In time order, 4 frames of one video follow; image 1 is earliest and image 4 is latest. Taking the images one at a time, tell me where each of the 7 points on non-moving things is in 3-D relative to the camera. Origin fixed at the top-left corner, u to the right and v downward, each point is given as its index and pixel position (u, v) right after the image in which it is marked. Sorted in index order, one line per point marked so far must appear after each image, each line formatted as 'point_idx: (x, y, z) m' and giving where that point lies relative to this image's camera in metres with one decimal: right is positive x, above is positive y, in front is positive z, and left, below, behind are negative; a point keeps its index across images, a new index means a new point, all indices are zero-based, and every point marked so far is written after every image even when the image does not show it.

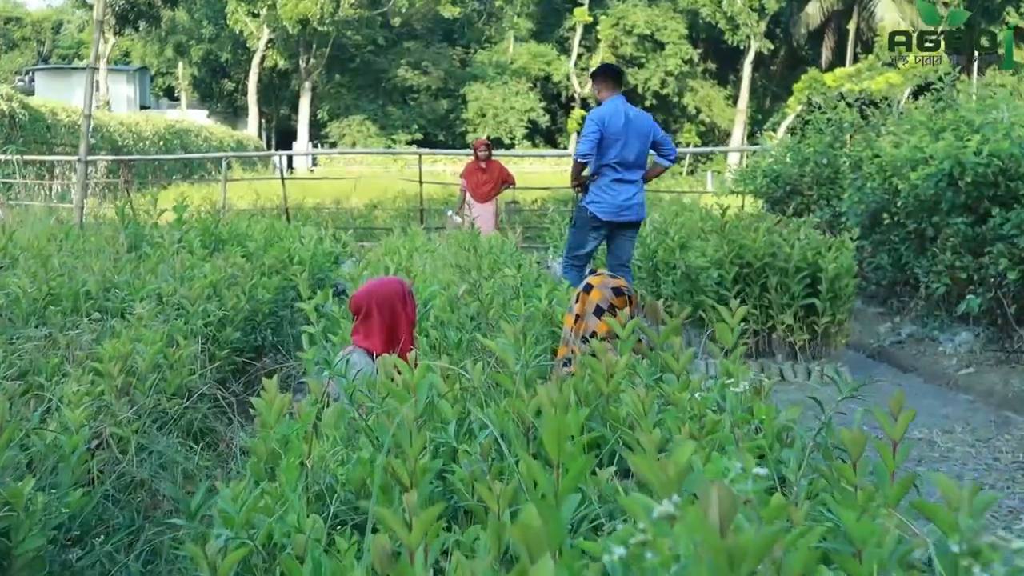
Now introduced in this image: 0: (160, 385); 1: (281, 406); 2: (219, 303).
0: (-1.0, -0.3, +3.8) m
1: (-0.5, -0.2, +2.7) m
2: (-1.1, -0.1, +5.0) m
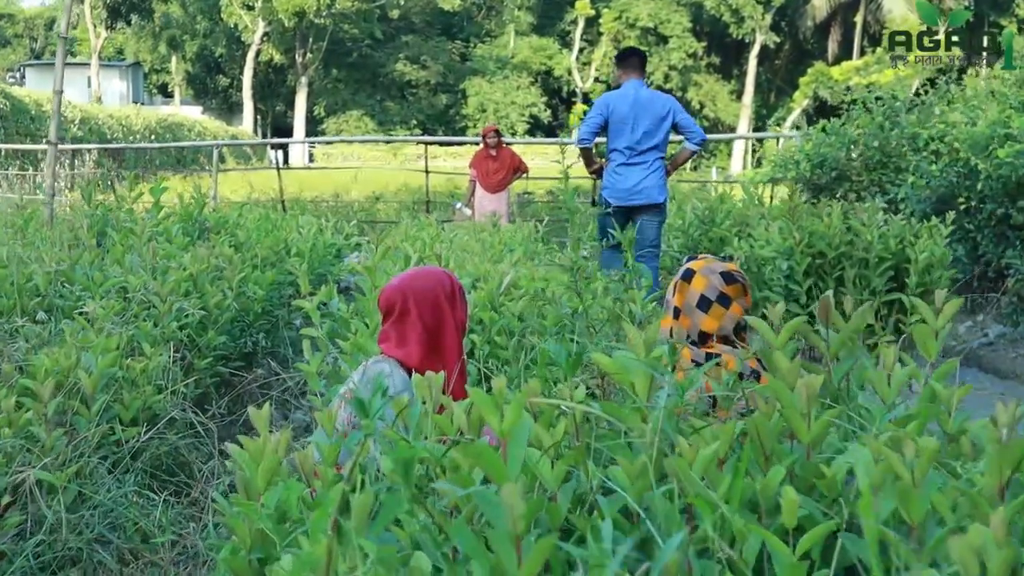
0: (-0.8, -0.2, +2.8) m
1: (-0.3, -0.2, +1.7) m
2: (-0.9, 0.0, +4.0) m
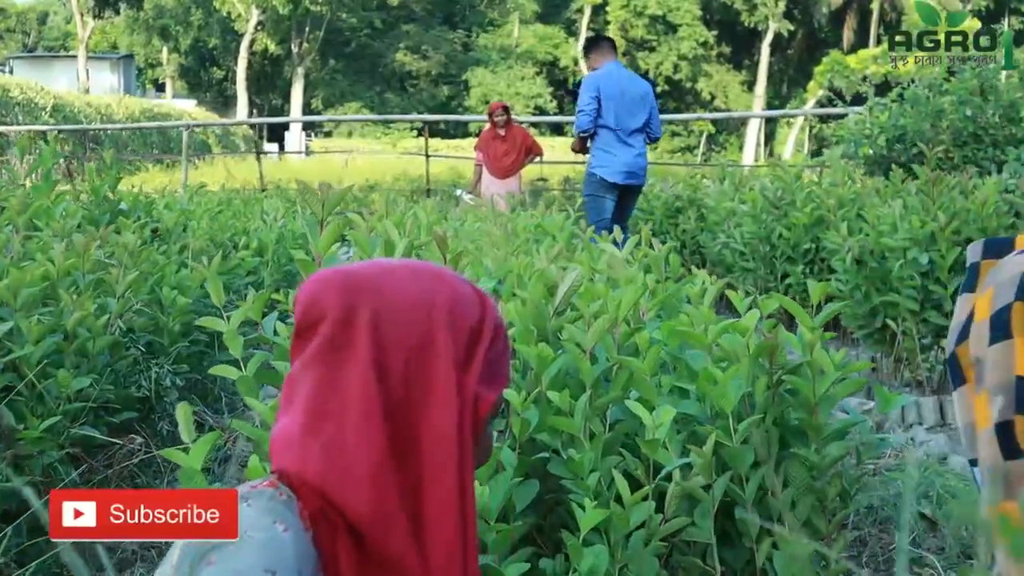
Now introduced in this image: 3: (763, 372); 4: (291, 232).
0: (-0.7, -0.3, +1.2) m
1: (-0.2, -0.2, +0.1) m
2: (-0.8, -0.1, +2.5) m
3: (+0.3, -0.1, +1.9) m
4: (-0.7, +0.2, +4.7) m
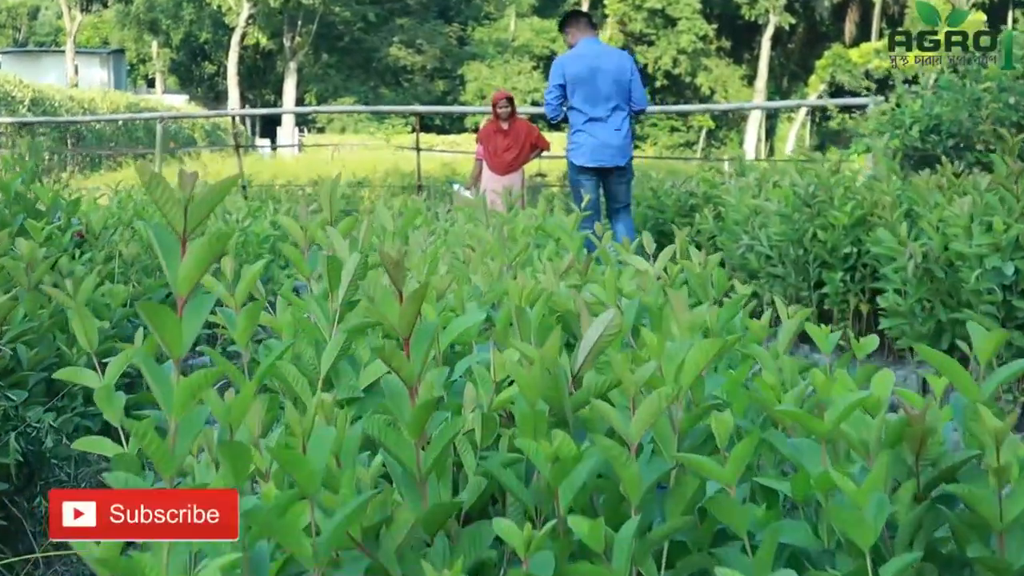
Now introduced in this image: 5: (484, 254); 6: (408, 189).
0: (-0.7, -0.3, +0.5) m
1: (-0.2, -0.3, -0.6) m
2: (-0.8, -0.1, +1.8) m
3: (+0.3, -0.2, +1.2) m
4: (-0.8, +0.1, +3.9) m
5: (-0.1, +0.1, +2.8) m
6: (-0.8, +0.7, +10.0) m
